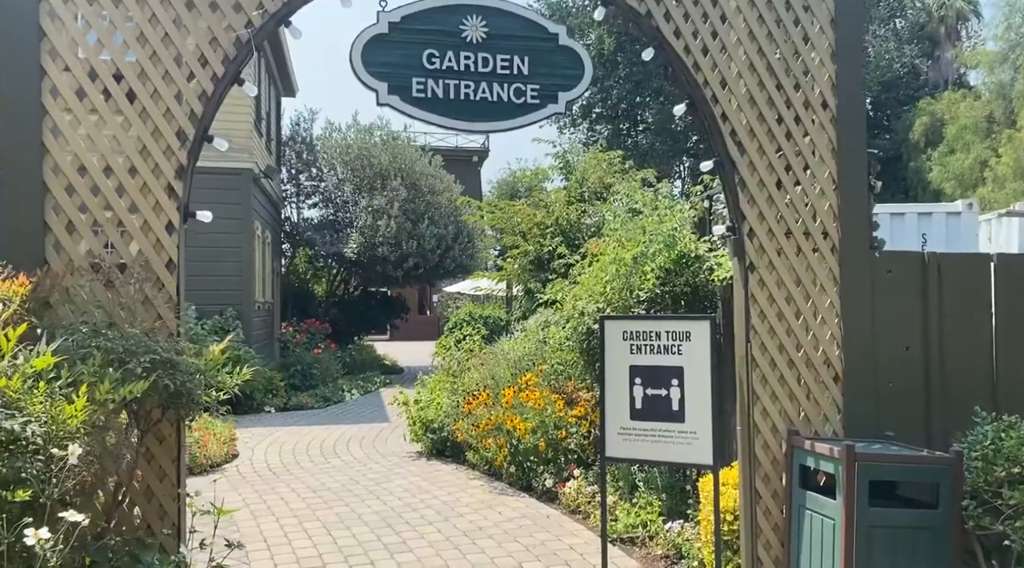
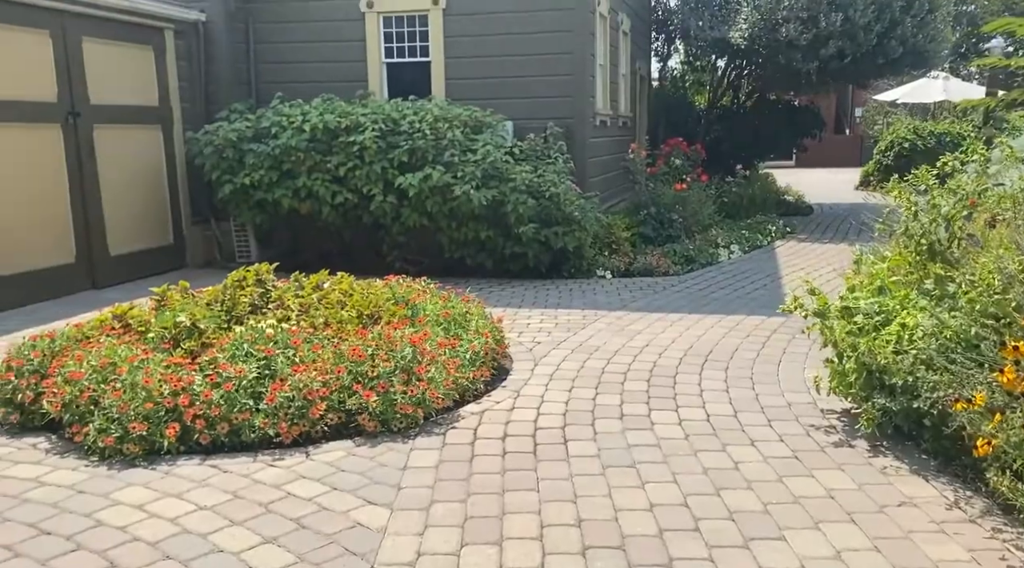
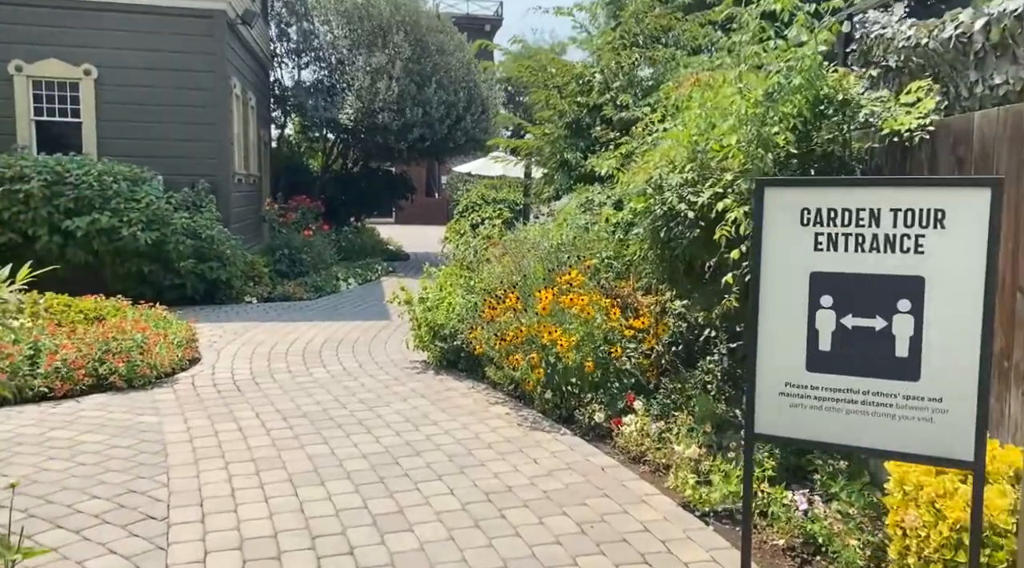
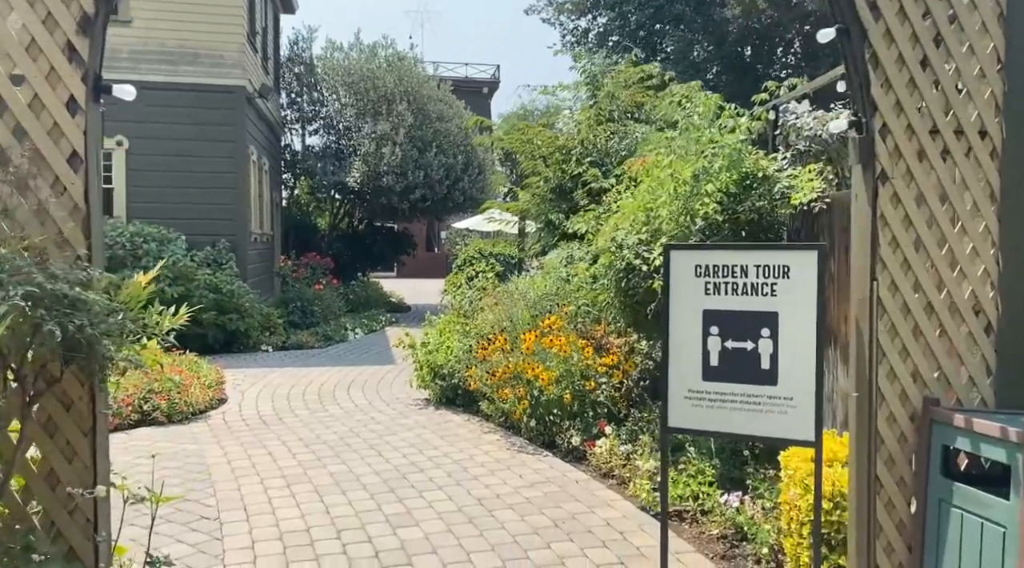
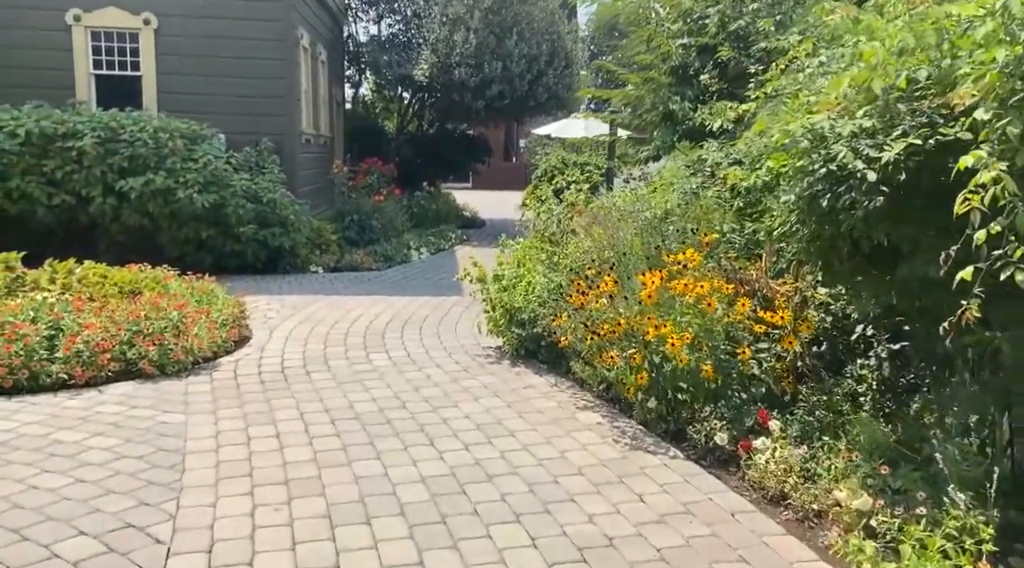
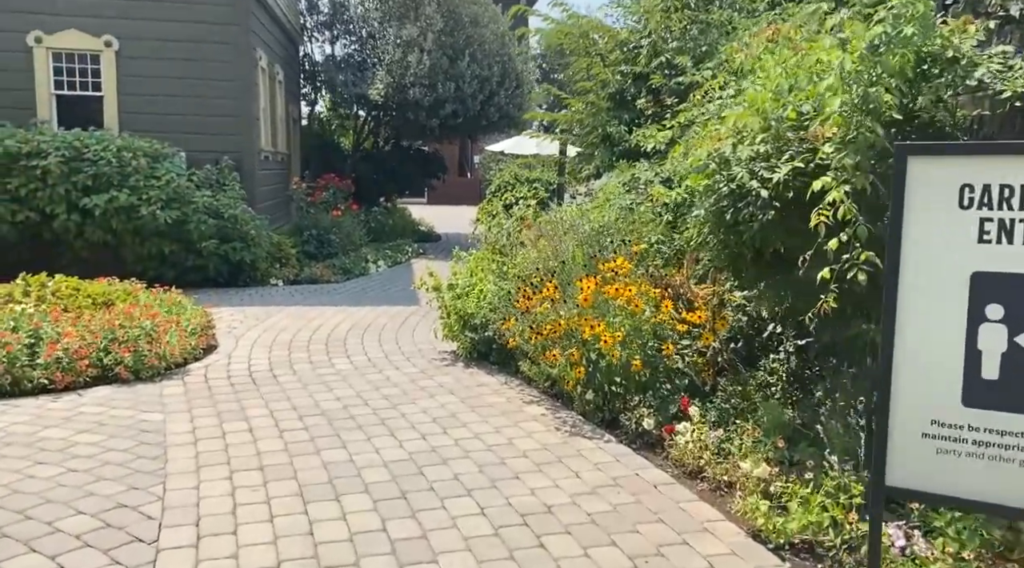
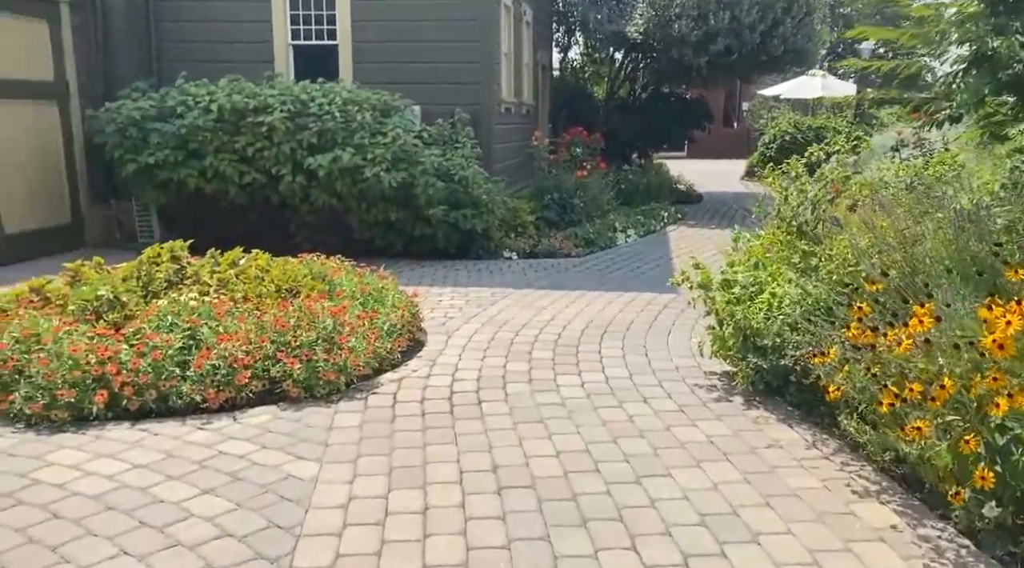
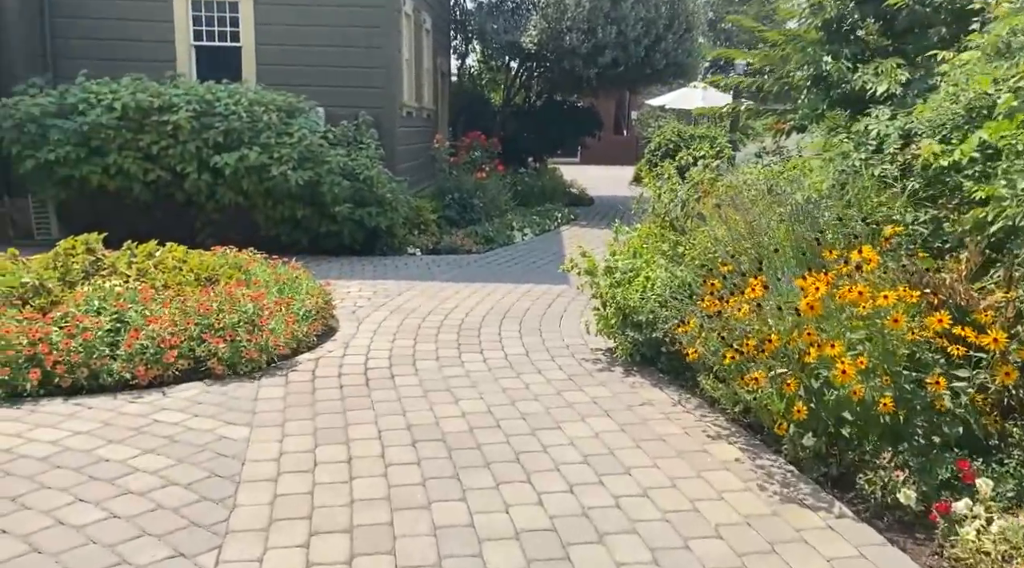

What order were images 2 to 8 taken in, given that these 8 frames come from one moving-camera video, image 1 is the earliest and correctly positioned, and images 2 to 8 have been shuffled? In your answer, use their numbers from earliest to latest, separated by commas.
4, 3, 6, 5, 8, 7, 2
